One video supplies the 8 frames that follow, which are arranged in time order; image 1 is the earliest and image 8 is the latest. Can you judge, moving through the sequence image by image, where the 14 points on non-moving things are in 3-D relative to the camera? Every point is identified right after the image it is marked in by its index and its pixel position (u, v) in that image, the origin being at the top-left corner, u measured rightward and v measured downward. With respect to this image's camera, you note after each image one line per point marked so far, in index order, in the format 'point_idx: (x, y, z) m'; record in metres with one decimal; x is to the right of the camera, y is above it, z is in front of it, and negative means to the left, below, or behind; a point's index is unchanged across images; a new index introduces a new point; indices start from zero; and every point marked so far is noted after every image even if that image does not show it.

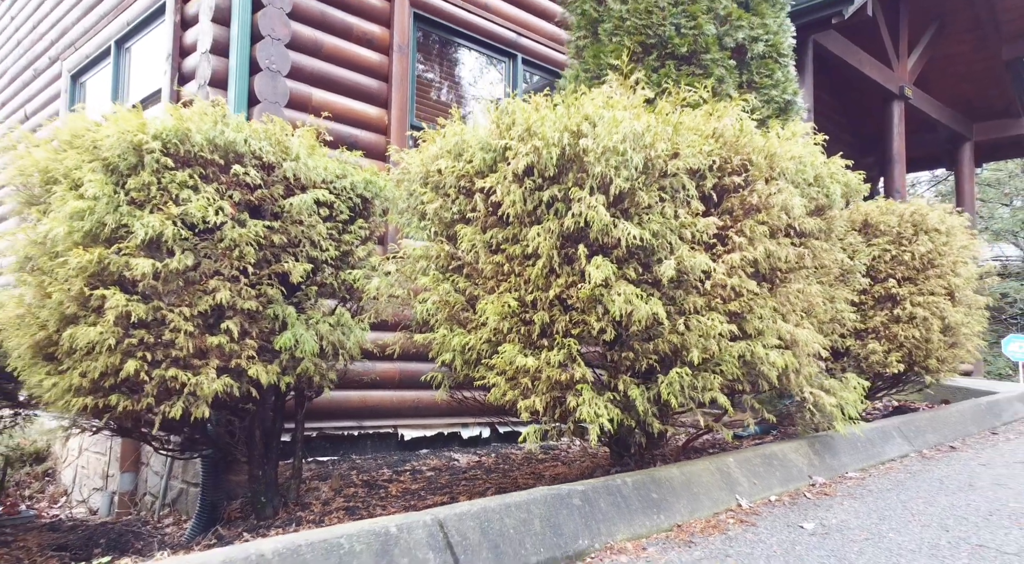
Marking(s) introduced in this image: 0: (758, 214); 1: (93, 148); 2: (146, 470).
0: (+0.8, +0.2, +2.9) m
1: (-1.5, +0.5, +3.0) m
2: (-2.1, -1.1, +4.7) m
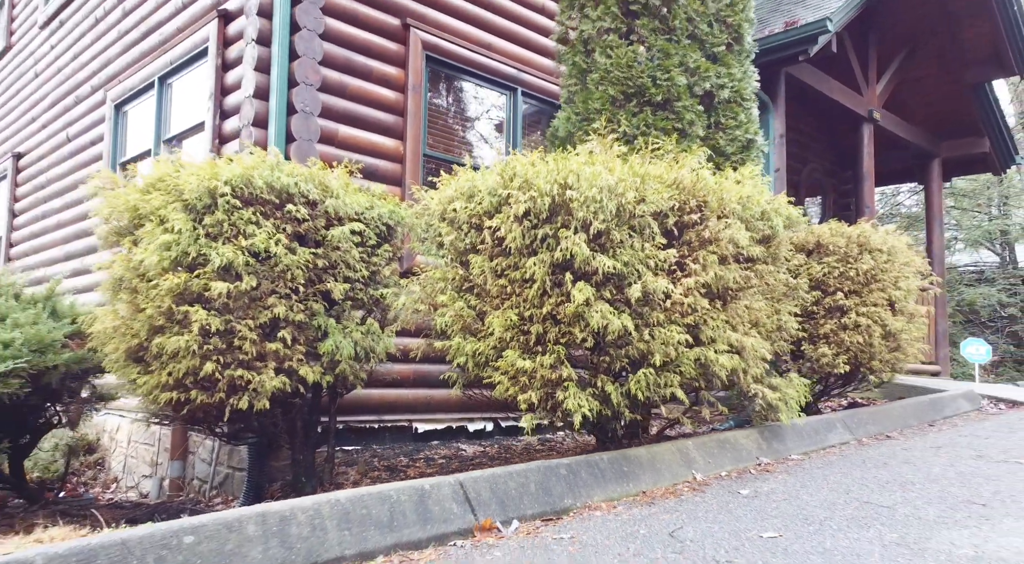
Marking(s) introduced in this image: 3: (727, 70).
0: (+0.9, +0.2, +3.6) m
1: (-1.5, +0.4, +3.7) m
2: (-2.1, -1.1, +5.5) m
3: (+1.3, +1.3, +5.0) m
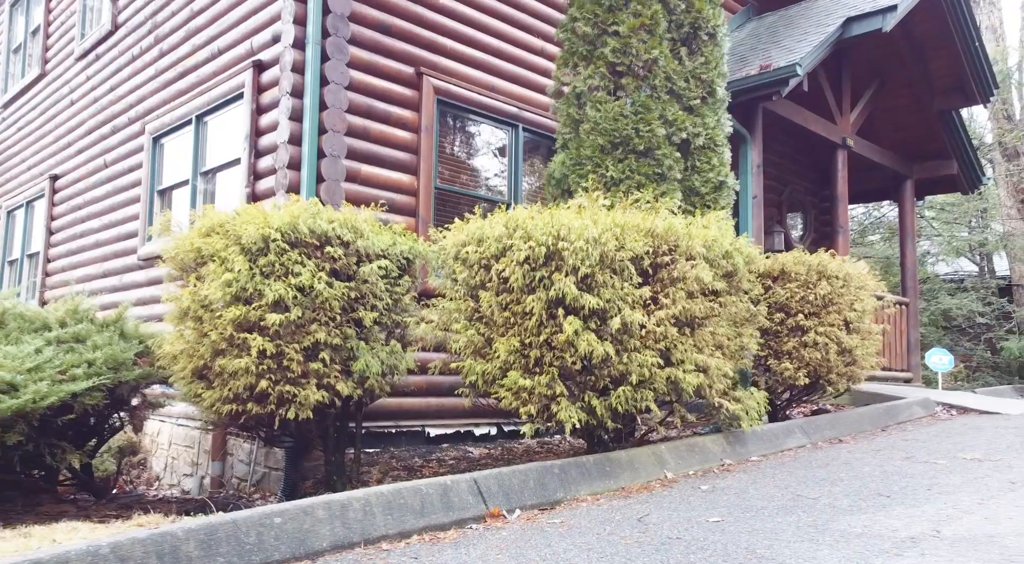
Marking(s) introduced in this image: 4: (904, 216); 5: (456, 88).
0: (+0.9, 0.0, +4.3) m
1: (-1.5, +0.2, +4.5) m
2: (-2.1, -1.3, +6.2) m
3: (+1.3, +1.1, +5.7) m
4: (+5.1, +0.9, +10.8) m
5: (-0.5, +1.6, +6.9) m
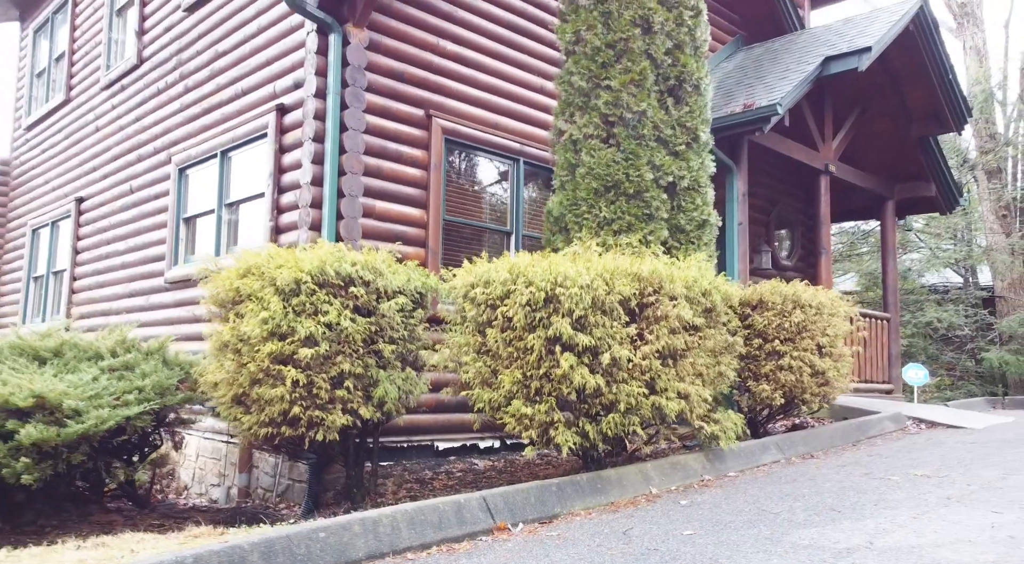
0: (+0.9, -0.2, +4.9) m
1: (-1.5, 0.0, +5.0) m
2: (-2.1, -1.5, +6.8) m
3: (+1.3, +0.9, +6.3) m
4: (+5.1, +0.6, +11.4) m
5: (-0.5, +1.4, +7.5) m
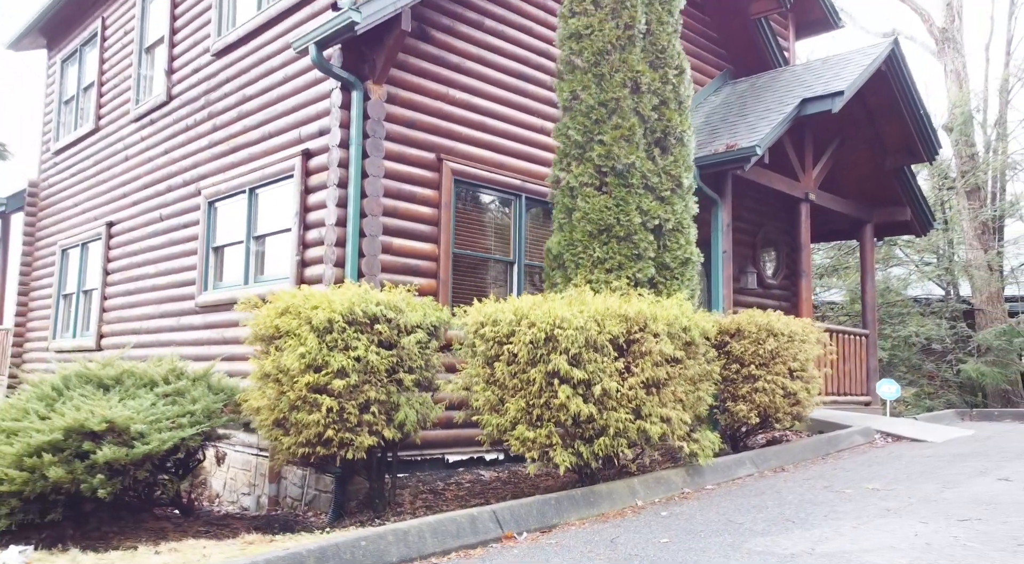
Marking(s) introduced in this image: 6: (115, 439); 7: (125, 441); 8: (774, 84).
0: (+0.9, -0.5, +5.7) m
1: (-1.4, -0.2, +5.8) m
2: (-2.0, -1.8, +7.5) m
3: (+1.3, +0.6, +7.0) m
4: (+5.1, +0.4, +12.1) m
5: (-0.4, +1.1, +8.2) m
6: (-2.6, -1.1, +5.6) m
7: (-2.6, -1.1, +5.6) m
8: (+3.4, +2.5, +10.7) m
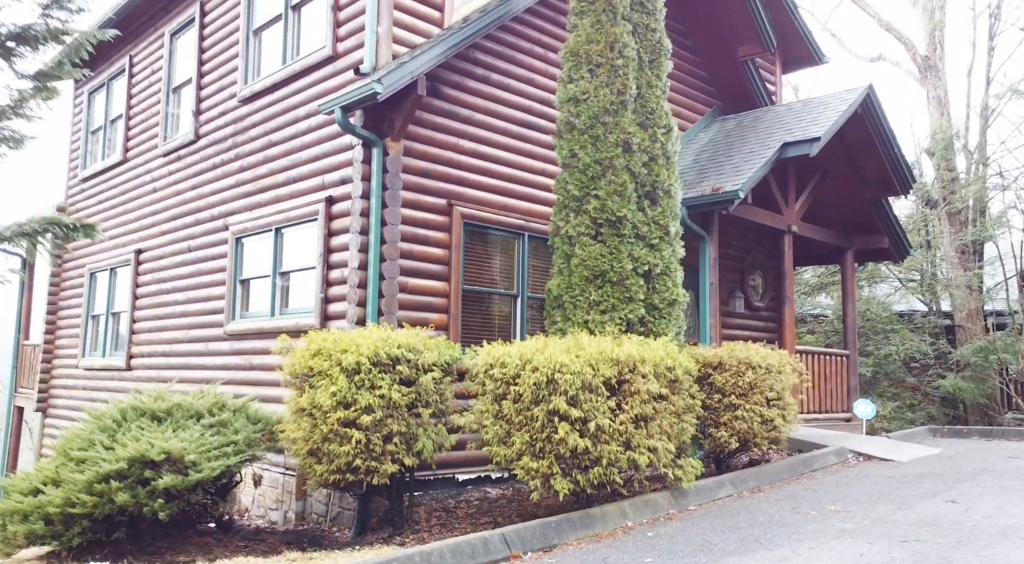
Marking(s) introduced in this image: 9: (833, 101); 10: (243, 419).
0: (+1.0, -0.9, +6.5) m
1: (-1.4, -0.6, +6.6) m
2: (-2.0, -2.2, +8.3) m
3: (+1.4, +0.2, +7.8) m
4: (+5.1, 0.0, +12.9) m
5: (-0.4, +0.8, +9.0) m
6: (-2.6, -1.4, +6.4) m
7: (-2.5, -1.4, +6.4) m
8: (+3.4, +2.2, +11.5) m
9: (+4.3, +2.4, +11.1) m
10: (-2.3, -1.2, +7.0) m
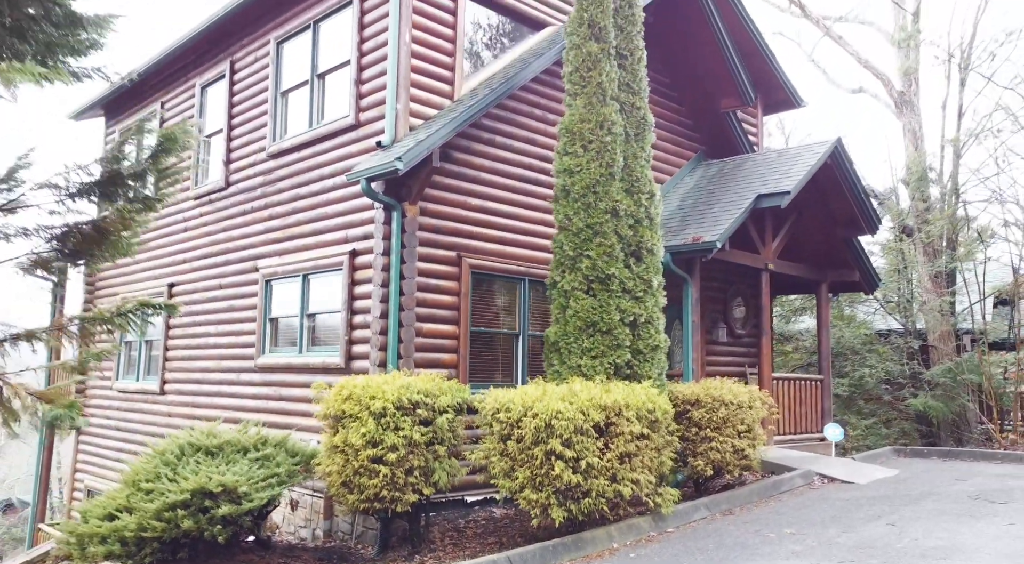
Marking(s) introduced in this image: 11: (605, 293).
0: (+1.0, -1.4, +7.6) m
1: (-1.4, -1.1, +7.7) m
2: (-2.0, -2.7, +9.5) m
3: (+1.4, -0.3, +9.0) m
4: (+5.2, -0.5, +14.1) m
5: (-0.4, +0.2, +10.1) m
6: (-2.6, -1.9, +7.5) m
7: (-2.5, -1.9, +7.5) m
8: (+3.4, +1.7, +12.6) m
9: (+4.3, +1.9, +12.3) m
10: (-2.2, -1.7, +8.2) m
11: (+1.0, -0.1, +8.8) m
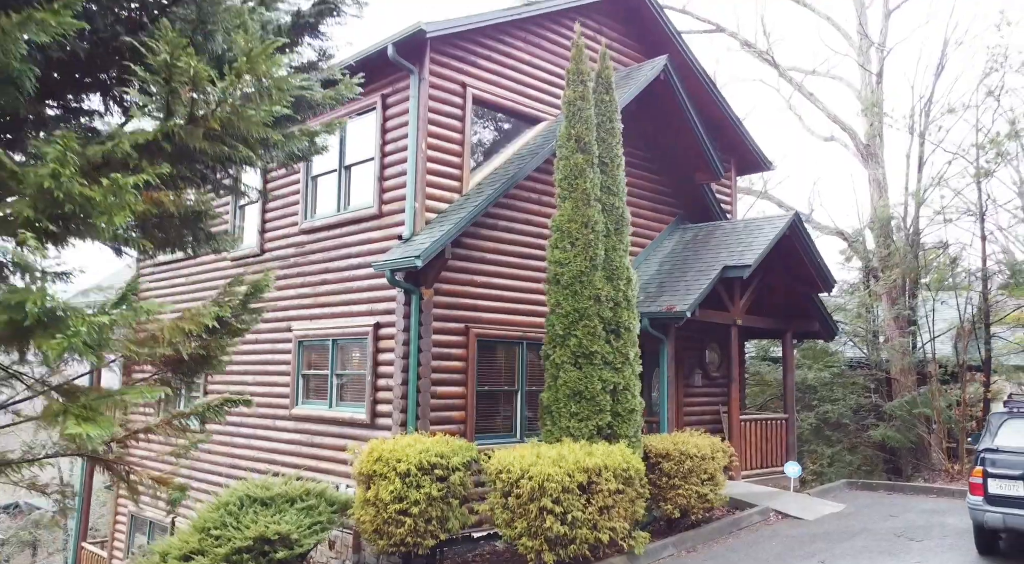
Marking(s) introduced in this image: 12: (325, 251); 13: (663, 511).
0: (+1.0, -2.3, +9.4) m
1: (-1.4, -2.1, +9.5) m
2: (-2.0, -3.6, +11.2) m
3: (+1.4, -1.2, +10.7) m
4: (+5.1, -1.4, +15.8) m
5: (-0.4, -0.7, +11.9) m
6: (-2.6, -2.9, +9.3) m
7: (-2.5, -2.9, +9.3) m
8: (+3.4, +0.7, +14.4) m
9: (+4.3, +0.9, +14.0) m
10: (-2.2, -2.6, +9.9) m
11: (+1.0, -1.1, +10.6) m
12: (-2.9, +0.5, +12.7) m
13: (+2.0, -3.0, +10.9) m
